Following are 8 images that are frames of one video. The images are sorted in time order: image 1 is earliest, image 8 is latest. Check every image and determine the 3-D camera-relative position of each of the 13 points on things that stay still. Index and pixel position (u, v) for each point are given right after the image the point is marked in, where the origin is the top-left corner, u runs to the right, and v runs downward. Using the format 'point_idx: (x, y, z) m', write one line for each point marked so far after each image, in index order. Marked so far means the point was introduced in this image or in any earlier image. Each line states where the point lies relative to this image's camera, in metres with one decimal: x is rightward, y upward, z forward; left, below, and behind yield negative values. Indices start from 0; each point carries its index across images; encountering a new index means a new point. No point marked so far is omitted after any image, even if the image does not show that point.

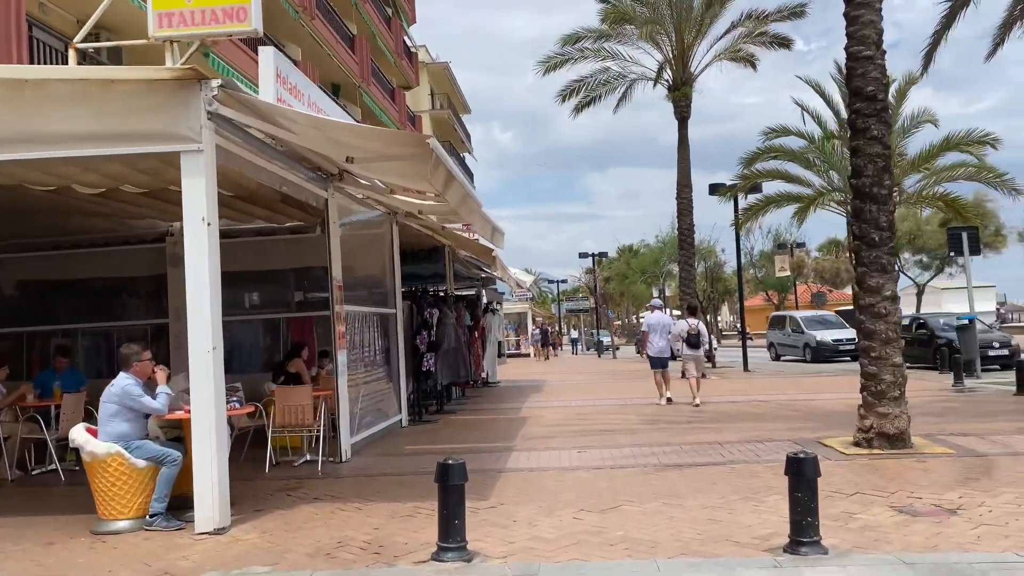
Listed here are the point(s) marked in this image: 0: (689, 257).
0: (+4.2, +0.7, +19.9) m
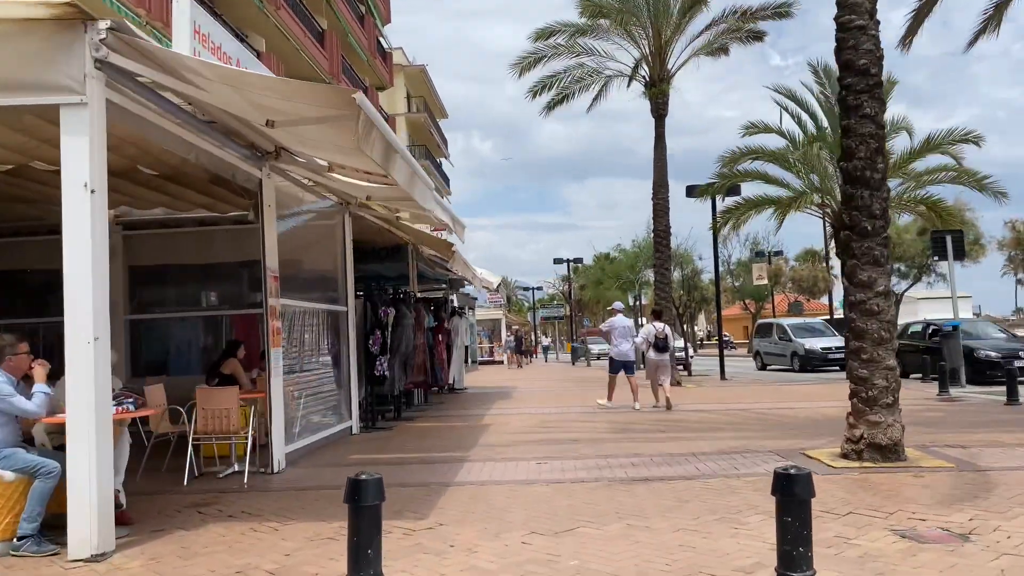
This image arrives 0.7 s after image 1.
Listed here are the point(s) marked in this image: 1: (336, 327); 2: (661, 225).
0: (+3.5, +0.6, +19.2) m
1: (-2.2, -0.5, +10.5) m
2: (+3.4, +1.4, +19.2) m
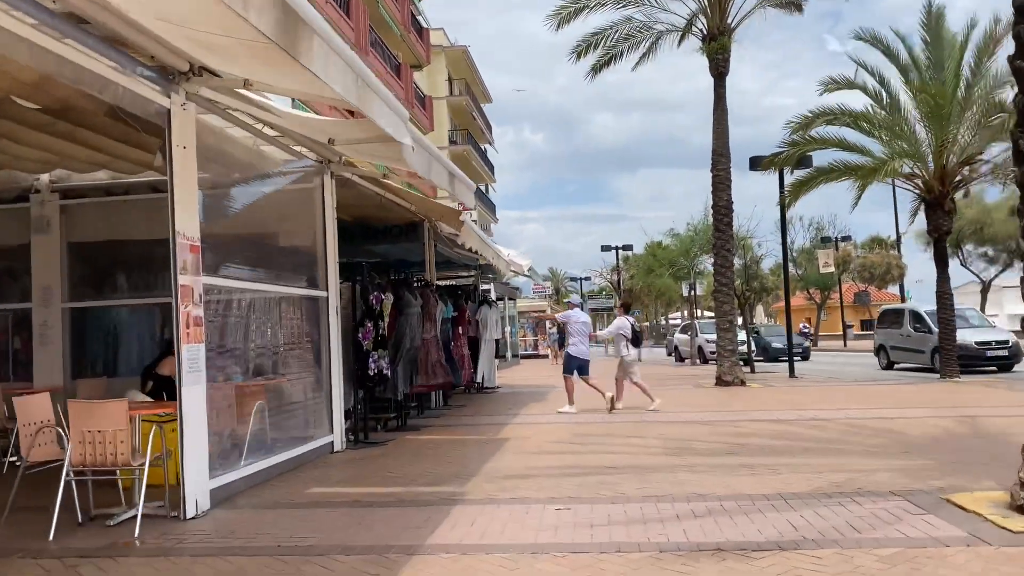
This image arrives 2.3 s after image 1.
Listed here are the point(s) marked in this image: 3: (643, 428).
0: (+4.3, +0.9, +16.7) m
1: (-2.0, -0.3, +8.4) m
2: (+4.2, +1.7, +16.7) m
3: (+1.5, -1.6, +9.4) m
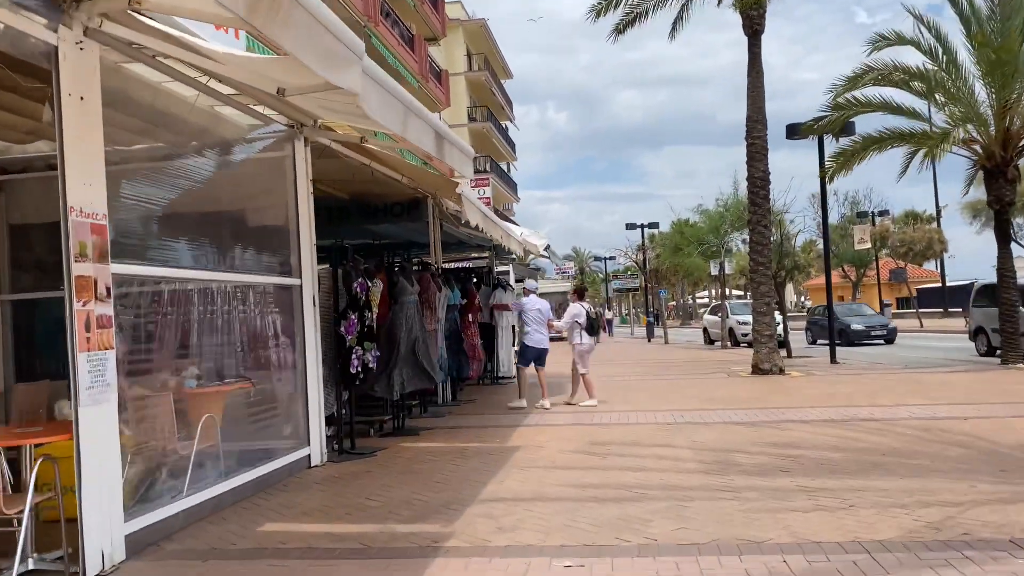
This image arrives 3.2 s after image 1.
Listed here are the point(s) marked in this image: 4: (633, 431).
0: (+4.5, +1.3, +15.2) m
1: (-1.9, -0.1, +7.1) m
2: (+4.5, +2.1, +15.3) m
3: (+1.6, -1.4, +8.1) m
4: (+1.2, -1.4, +8.3) m
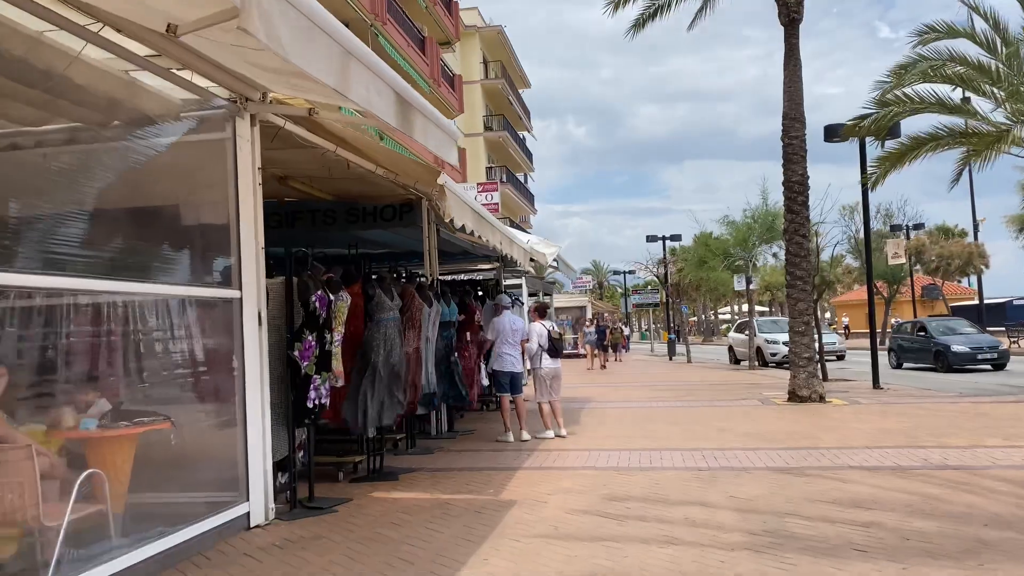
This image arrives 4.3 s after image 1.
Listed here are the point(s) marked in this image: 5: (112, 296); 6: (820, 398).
0: (+4.7, +1.0, +13.7) m
1: (-2.0, -0.2, +5.7) m
2: (+4.6, +1.8, +13.7) m
3: (+1.5, -1.5, +6.6) m
4: (+1.2, -1.5, +6.8) m
5: (-2.3, 0.0, +4.8) m
6: (+5.0, -1.8, +13.6) m
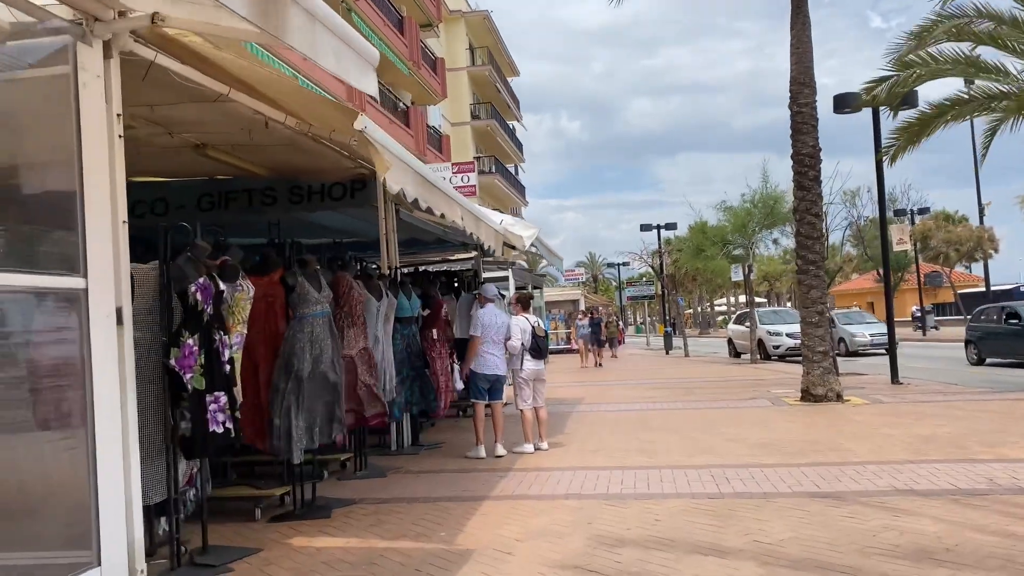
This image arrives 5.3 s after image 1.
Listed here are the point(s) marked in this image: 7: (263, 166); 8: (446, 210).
0: (+4.4, +1.3, +12.2) m
1: (-2.2, -0.2, +4.2) m
2: (+4.3, +2.0, +12.2) m
3: (+1.3, -1.4, +5.1) m
4: (+0.9, -1.4, +5.3) m
5: (-2.5, 0.0, +3.2) m
6: (+4.7, -1.5, +12.2) m
7: (-2.5, +1.2, +8.6) m
8: (-0.5, +0.7, +7.3) m
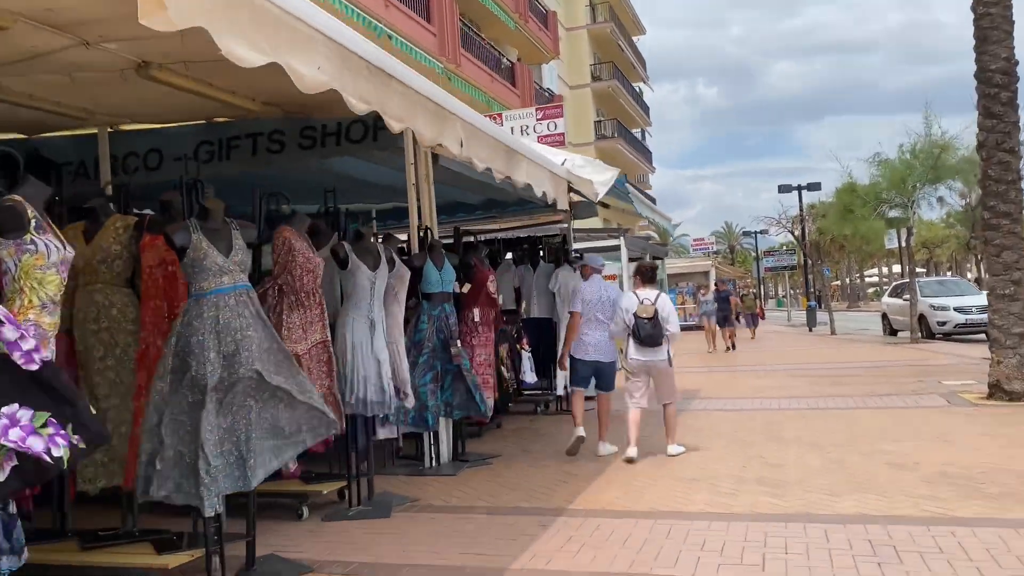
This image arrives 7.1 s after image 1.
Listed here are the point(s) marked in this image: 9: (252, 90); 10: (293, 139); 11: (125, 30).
0: (+5.4, +1.7, +9.1) m
1: (-2.4, -0.1, +2.3) m
2: (+5.3, +2.5, +9.1) m
3: (+1.2, -1.2, +2.7) m
4: (+0.9, -1.2, +2.9) m
5: (-2.8, +0.1, +1.4) m
6: (+5.7, -1.1, +9.1) m
7: (-2.0, +1.5, +6.6) m
8: (-0.3, +0.9, +5.0) m
9: (-1.9, +1.5, +6.3) m
10: (-1.9, +1.3, +7.1) m
11: (-2.2, +1.5, +4.8) m
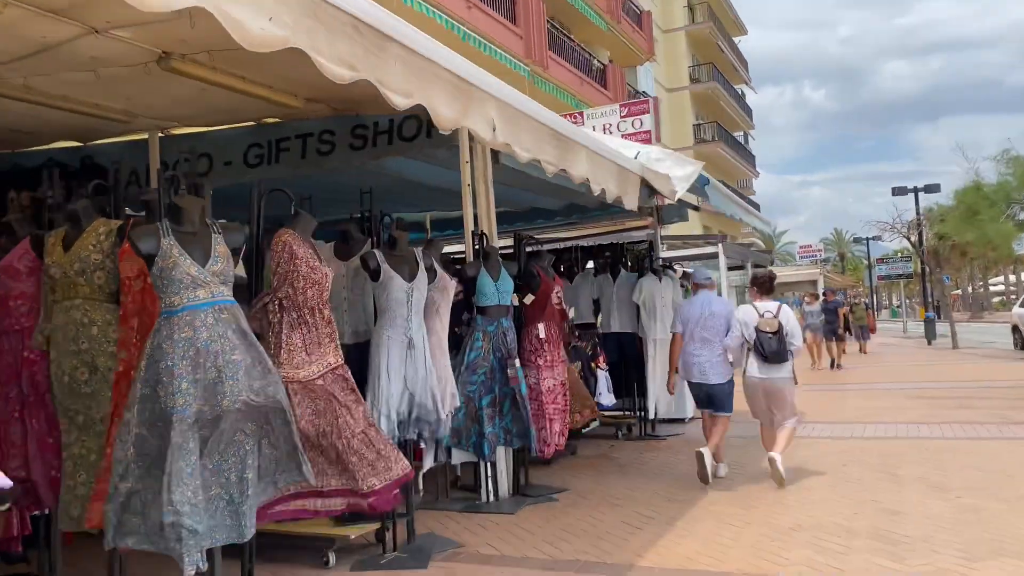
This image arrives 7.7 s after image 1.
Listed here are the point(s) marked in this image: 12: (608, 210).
0: (+6.1, +1.6, +7.7) m
1: (-2.4, -0.1, +1.8) m
2: (+6.0, +2.4, +7.7) m
3: (+1.2, -1.3, +1.7) m
4: (+0.9, -1.3, +2.0) m
5: (-3.0, 0.0, +1.0) m
6: (+6.5, -1.2, +7.6) m
7: (-1.5, +1.4, +6.1) m
8: (0.0, +0.8, +4.3) m
9: (-1.5, +1.4, +5.7) m
10: (-1.3, +1.2, +6.5) m
11: (-1.9, +1.4, +4.3) m
12: (+1.1, +0.9, +9.8) m
